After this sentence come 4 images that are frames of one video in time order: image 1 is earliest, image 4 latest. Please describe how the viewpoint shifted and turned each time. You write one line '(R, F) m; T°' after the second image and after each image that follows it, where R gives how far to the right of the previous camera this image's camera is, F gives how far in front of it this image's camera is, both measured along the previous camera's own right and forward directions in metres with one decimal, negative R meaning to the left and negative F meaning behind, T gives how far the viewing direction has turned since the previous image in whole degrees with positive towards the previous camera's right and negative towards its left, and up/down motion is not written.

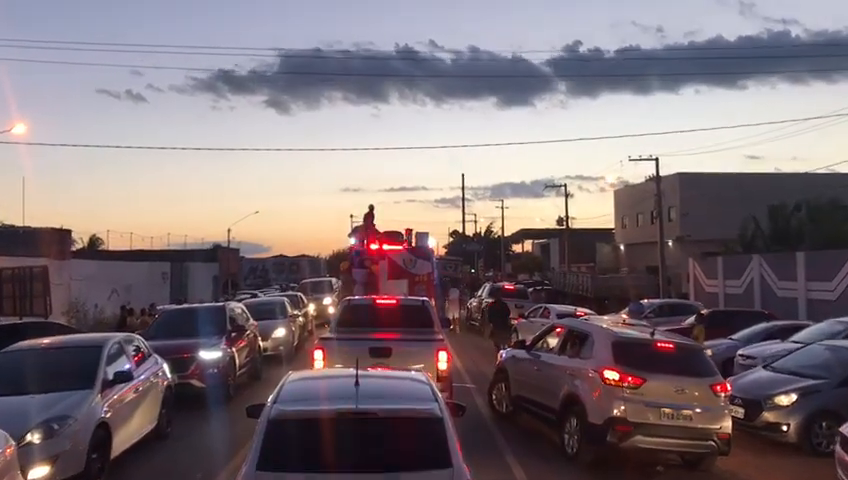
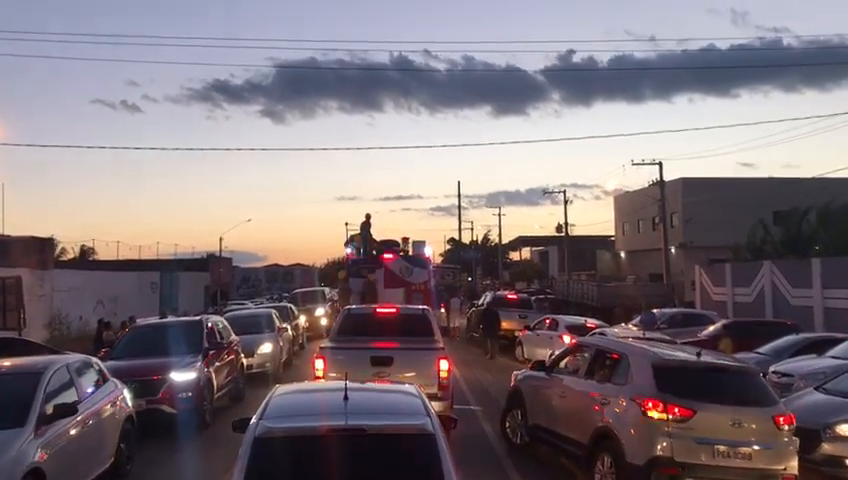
(-0.1, +1.9) m; 0°
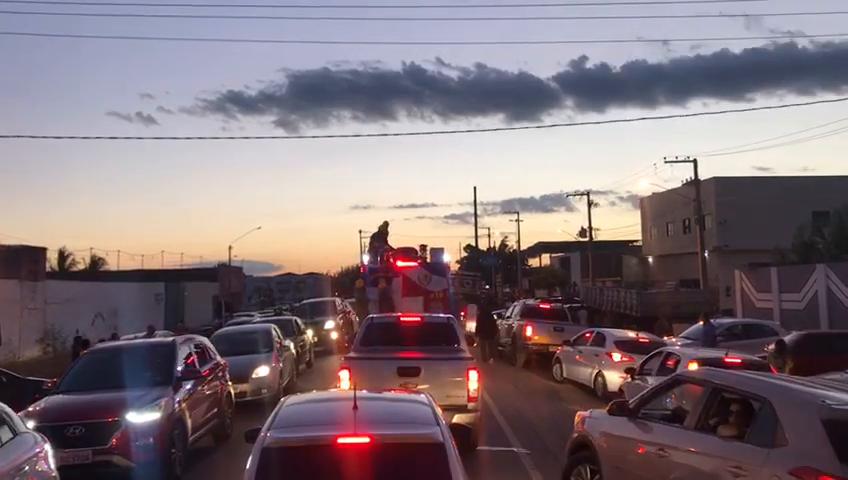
(-0.2, +3.4) m; -1°
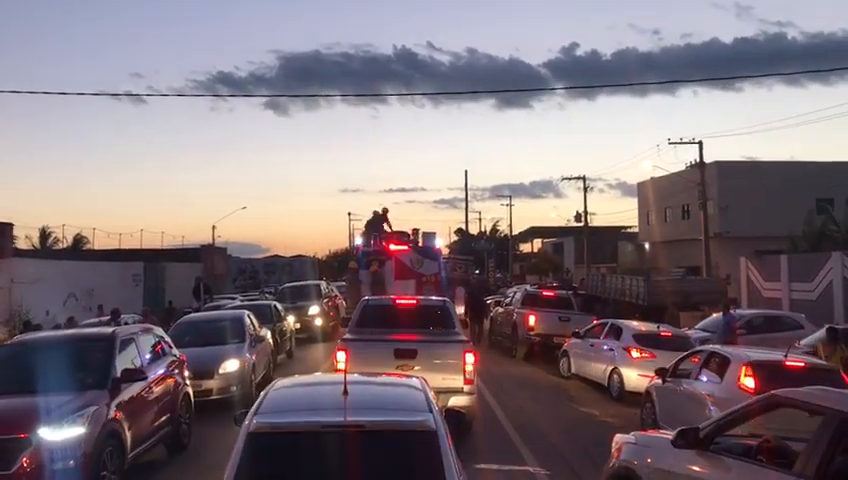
(-0.1, +2.4) m; +1°
